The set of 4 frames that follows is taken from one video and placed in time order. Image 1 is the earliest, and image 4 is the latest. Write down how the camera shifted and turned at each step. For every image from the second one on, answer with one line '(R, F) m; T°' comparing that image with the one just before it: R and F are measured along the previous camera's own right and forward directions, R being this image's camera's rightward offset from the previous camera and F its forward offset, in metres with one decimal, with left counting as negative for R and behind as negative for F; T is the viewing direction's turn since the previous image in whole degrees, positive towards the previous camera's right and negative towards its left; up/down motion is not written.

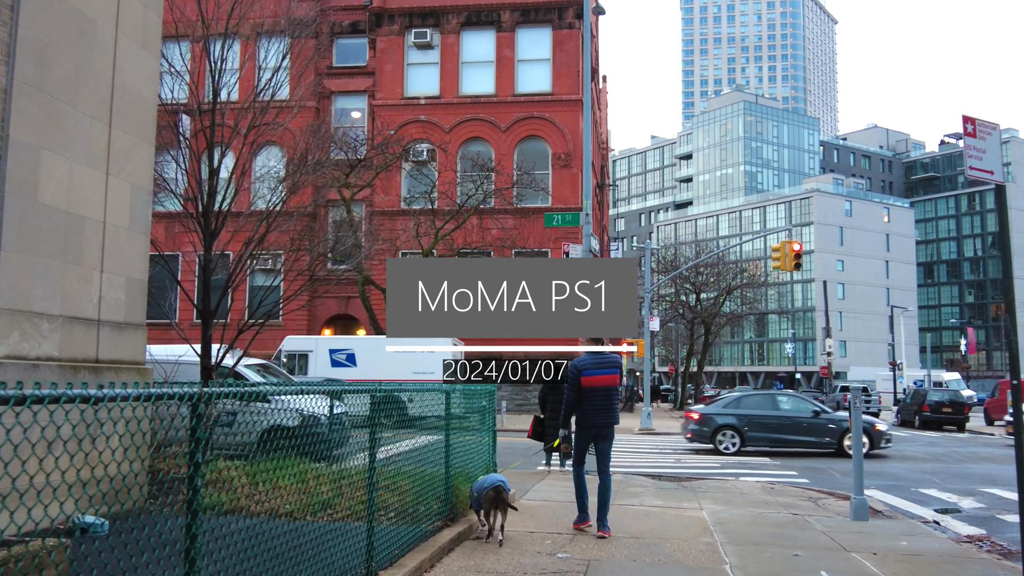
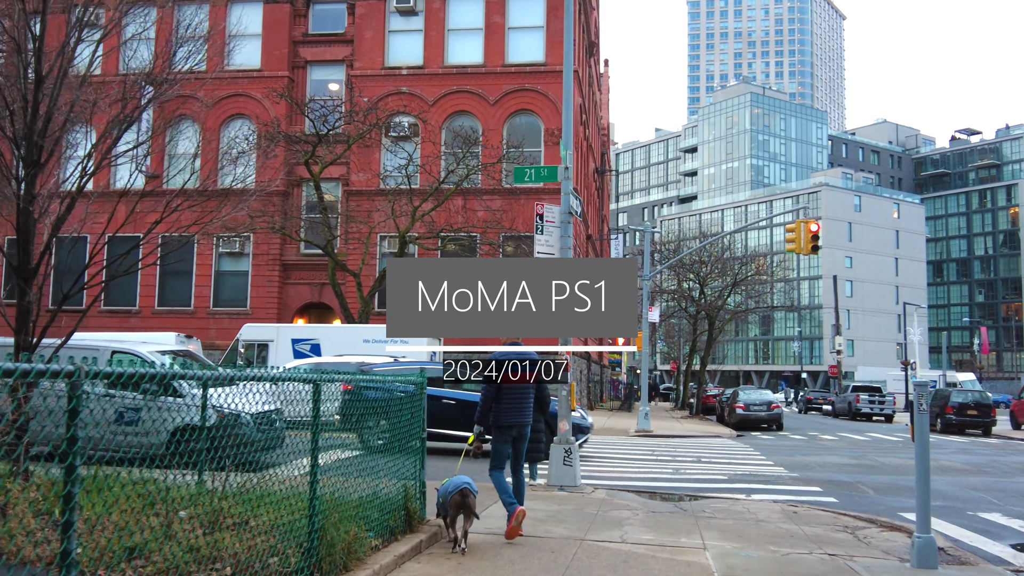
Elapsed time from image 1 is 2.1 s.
(+0.6, +2.6) m; 0°
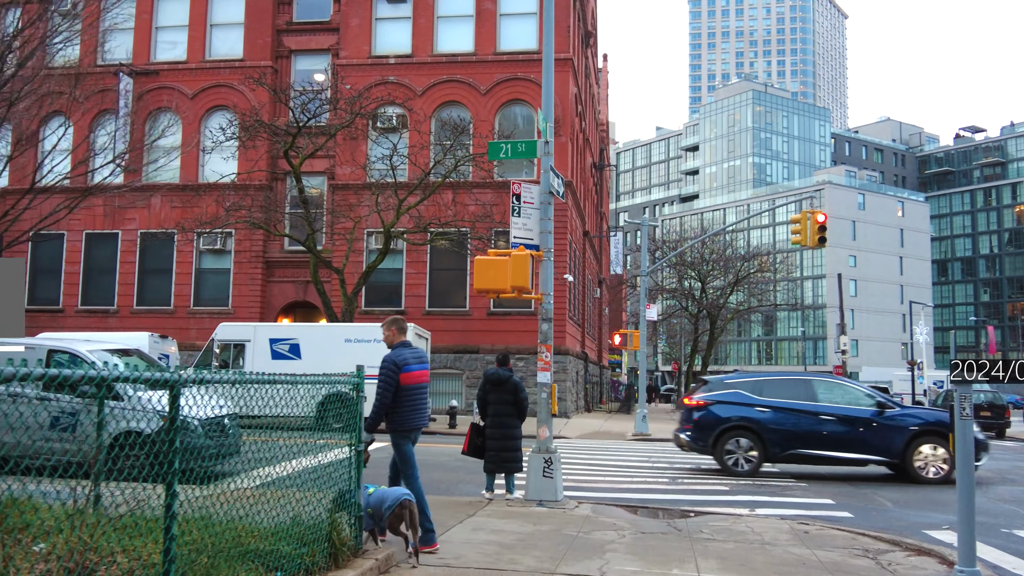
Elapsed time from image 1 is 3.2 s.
(+0.3, +1.2) m; 0°
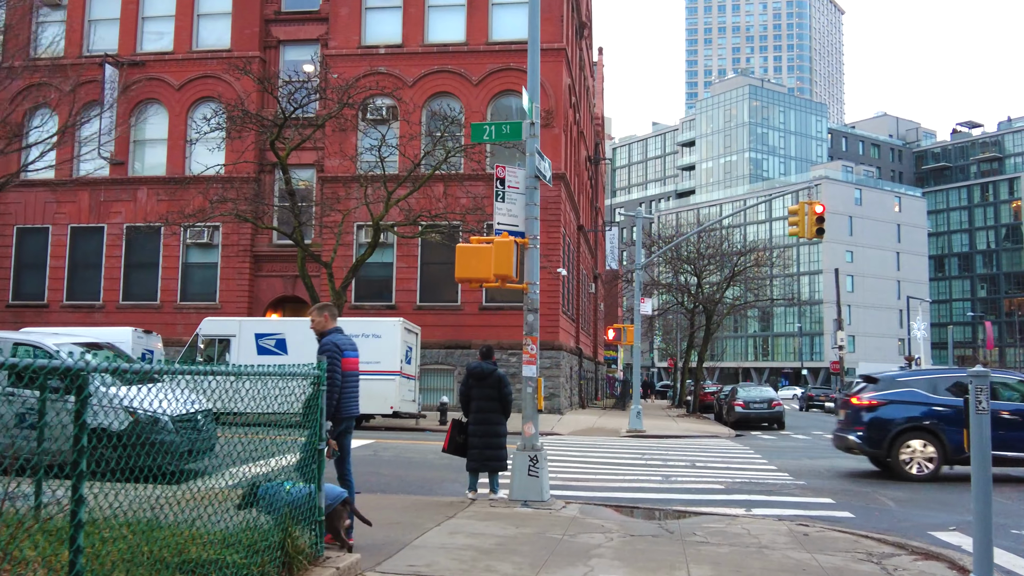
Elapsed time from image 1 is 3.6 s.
(+0.1, +0.5) m; 0°
